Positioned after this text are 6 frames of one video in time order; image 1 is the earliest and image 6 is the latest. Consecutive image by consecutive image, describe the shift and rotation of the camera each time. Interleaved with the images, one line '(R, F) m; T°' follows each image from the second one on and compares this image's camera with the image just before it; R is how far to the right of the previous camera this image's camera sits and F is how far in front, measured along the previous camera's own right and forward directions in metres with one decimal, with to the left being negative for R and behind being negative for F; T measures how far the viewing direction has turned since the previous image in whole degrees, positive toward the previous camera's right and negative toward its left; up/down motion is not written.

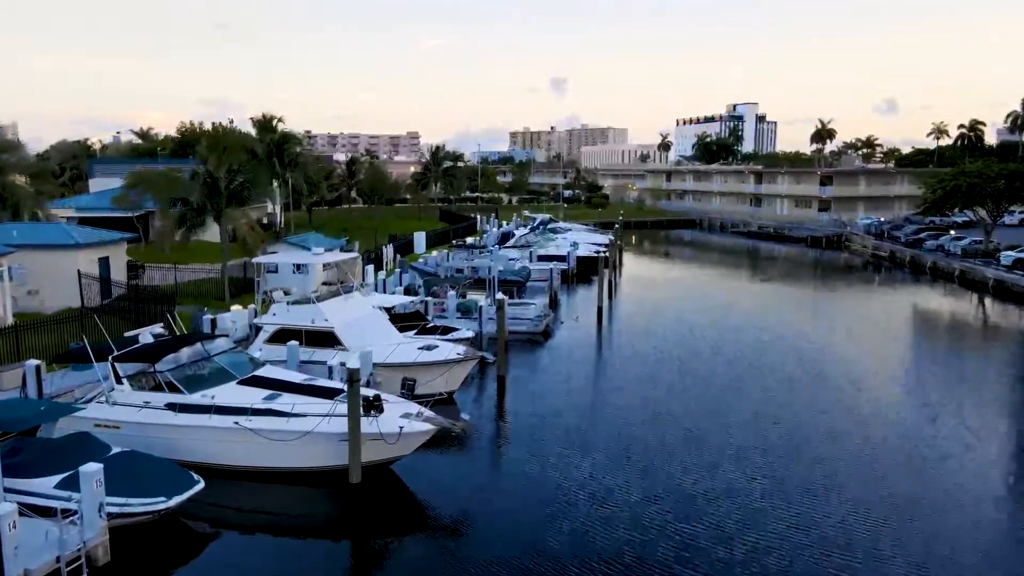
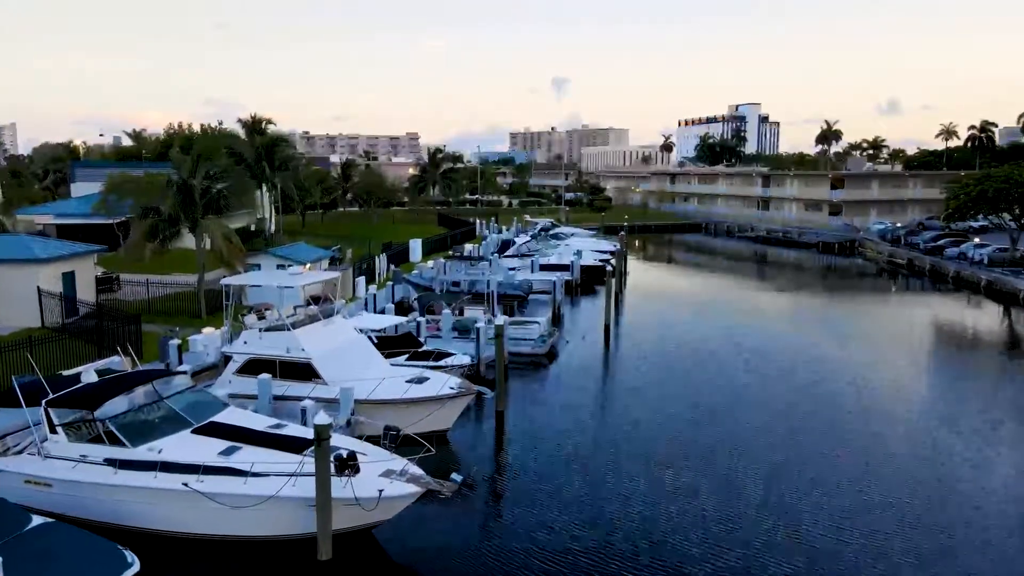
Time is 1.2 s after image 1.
(0.0, +2.4) m; 0°
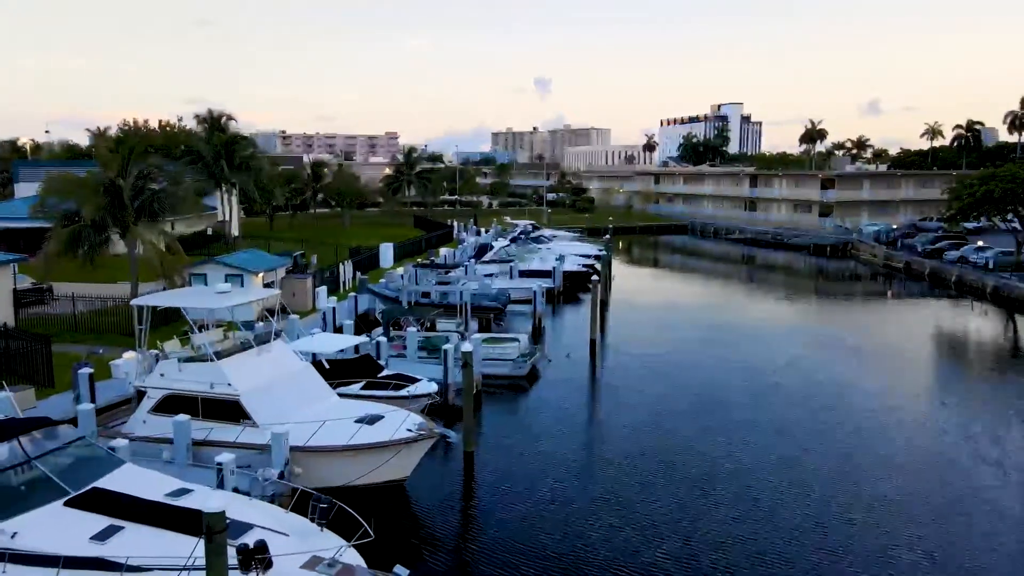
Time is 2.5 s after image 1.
(+0.2, +3.1) m; +1°
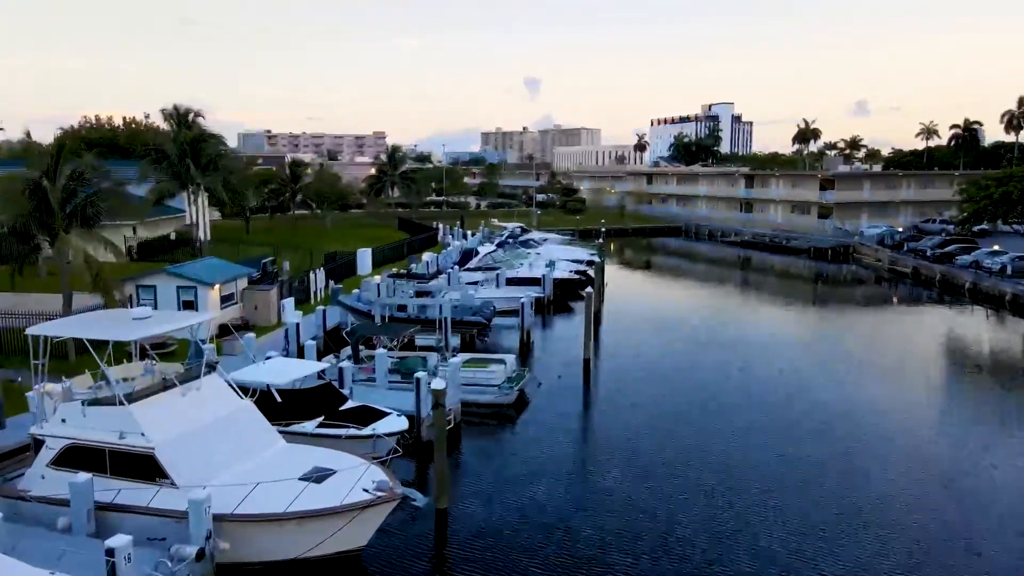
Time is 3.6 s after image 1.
(+0.2, +2.8) m; +1°
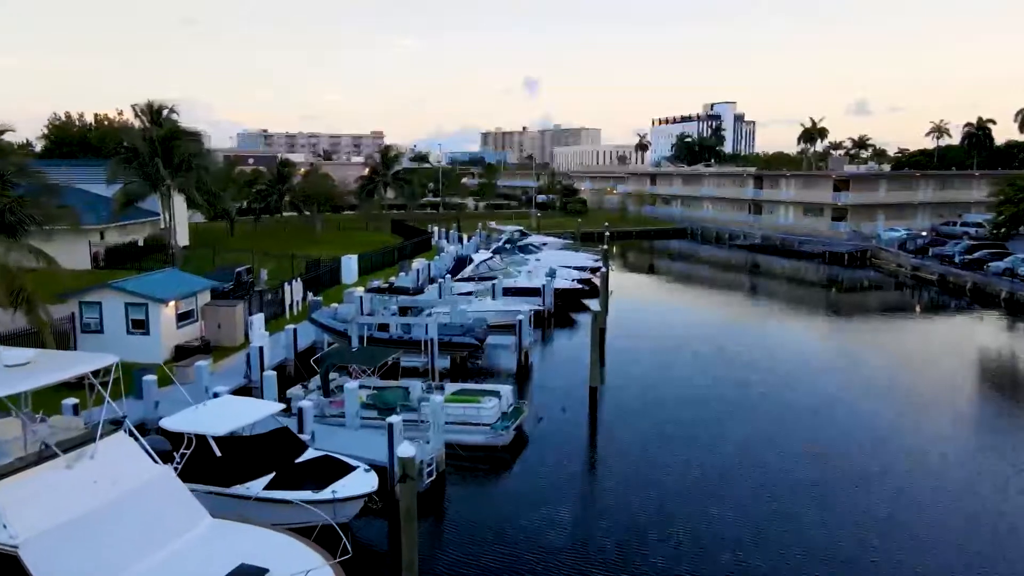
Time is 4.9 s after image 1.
(+0.1, +3.2) m; 0°
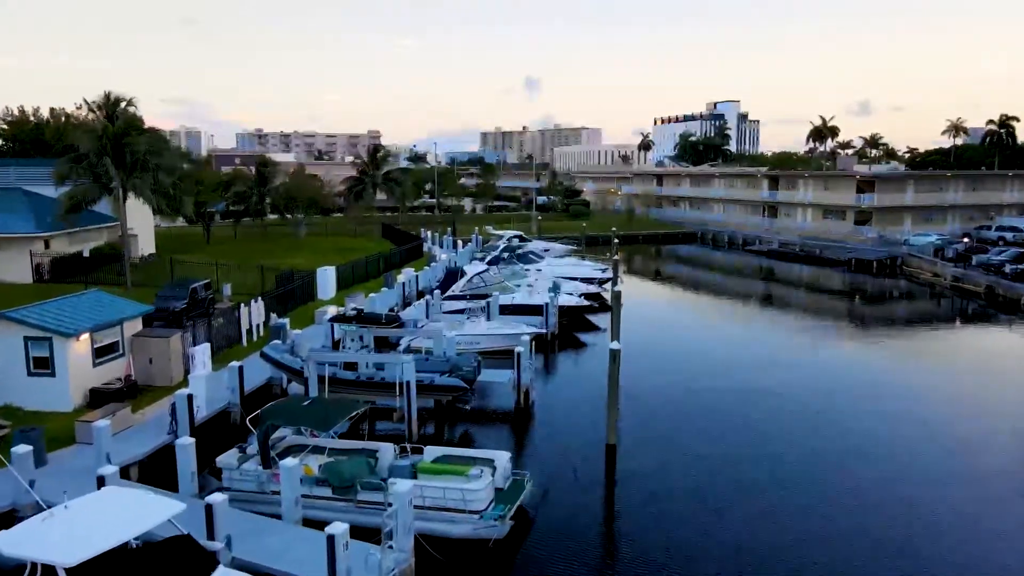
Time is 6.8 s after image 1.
(+0.1, +4.5) m; 0°
